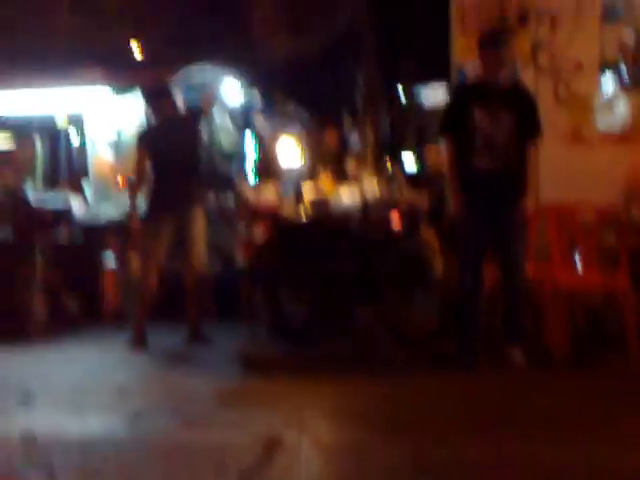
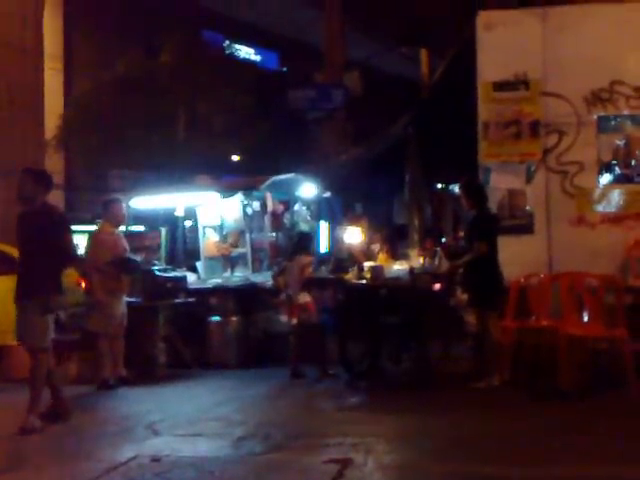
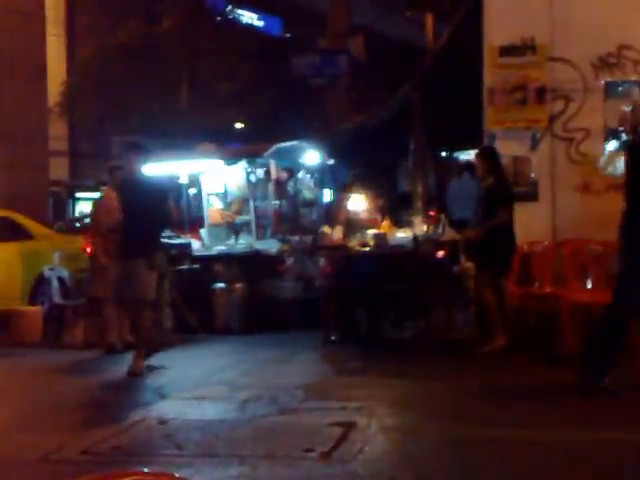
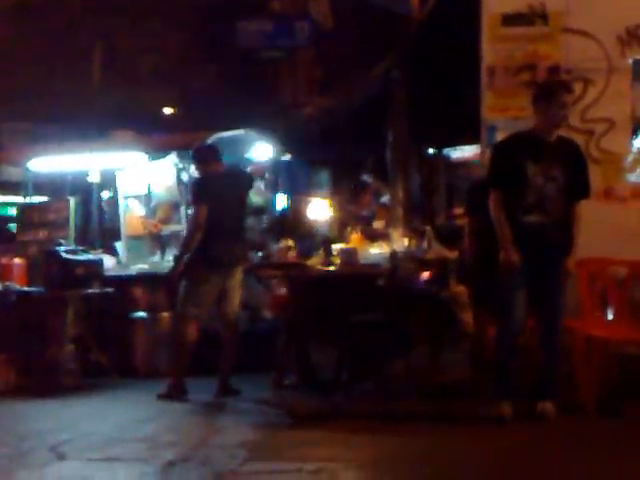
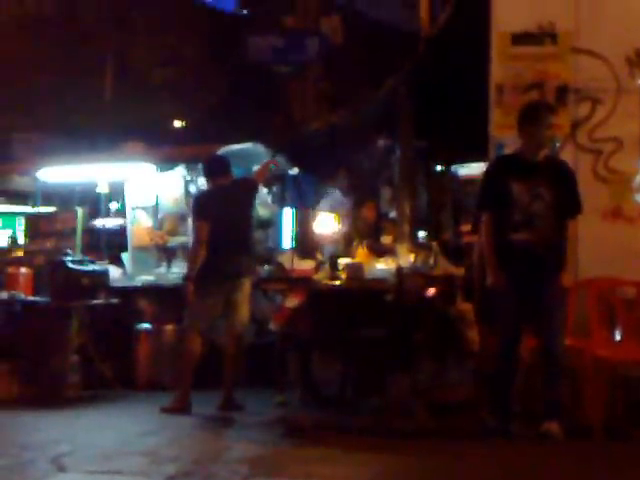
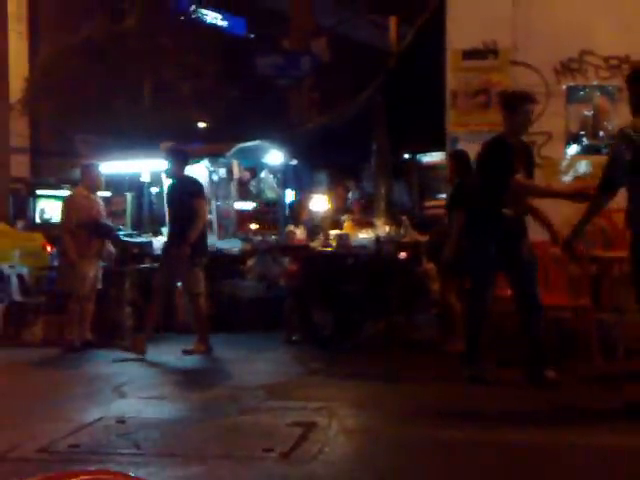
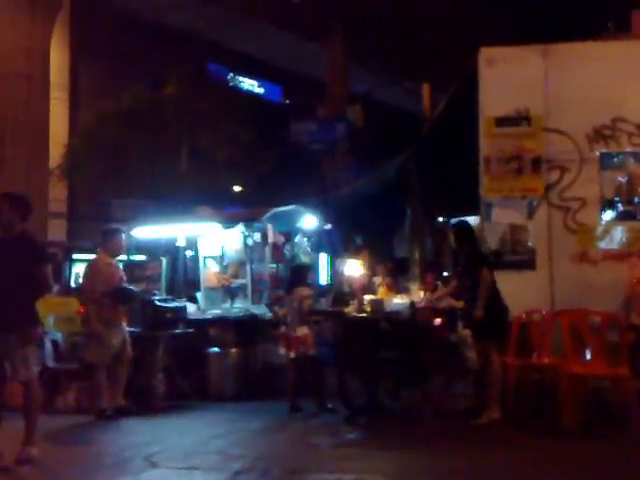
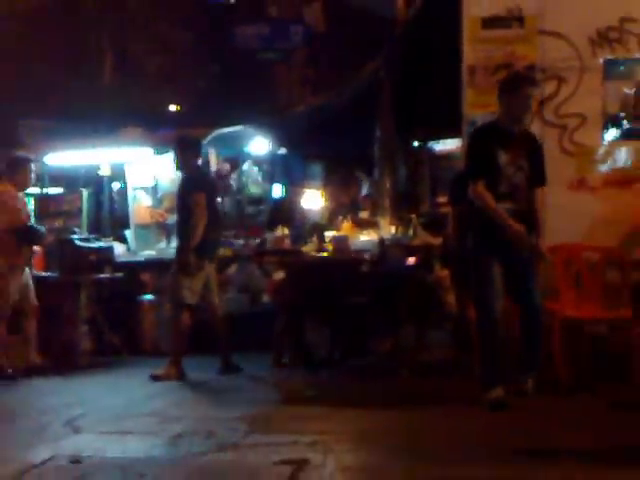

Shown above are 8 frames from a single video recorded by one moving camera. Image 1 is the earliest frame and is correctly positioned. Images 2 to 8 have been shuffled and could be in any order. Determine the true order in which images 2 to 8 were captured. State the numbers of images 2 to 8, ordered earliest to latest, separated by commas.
5, 4, 8, 6, 3, 2, 7
